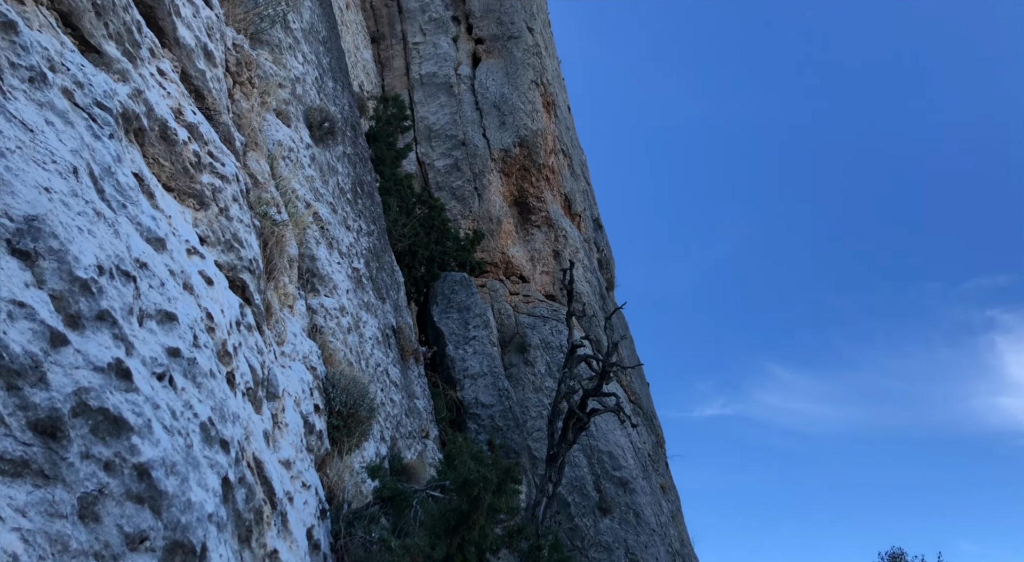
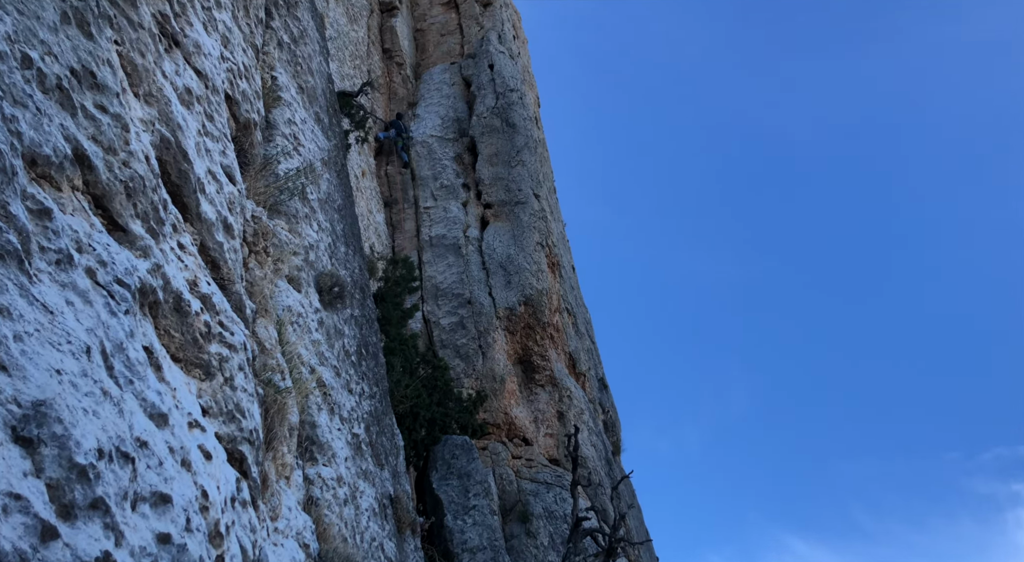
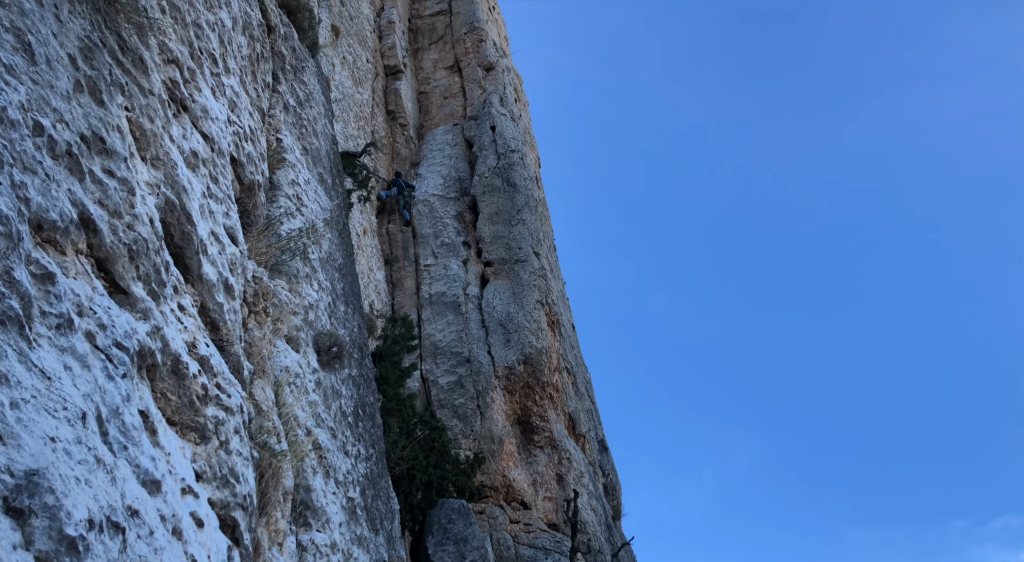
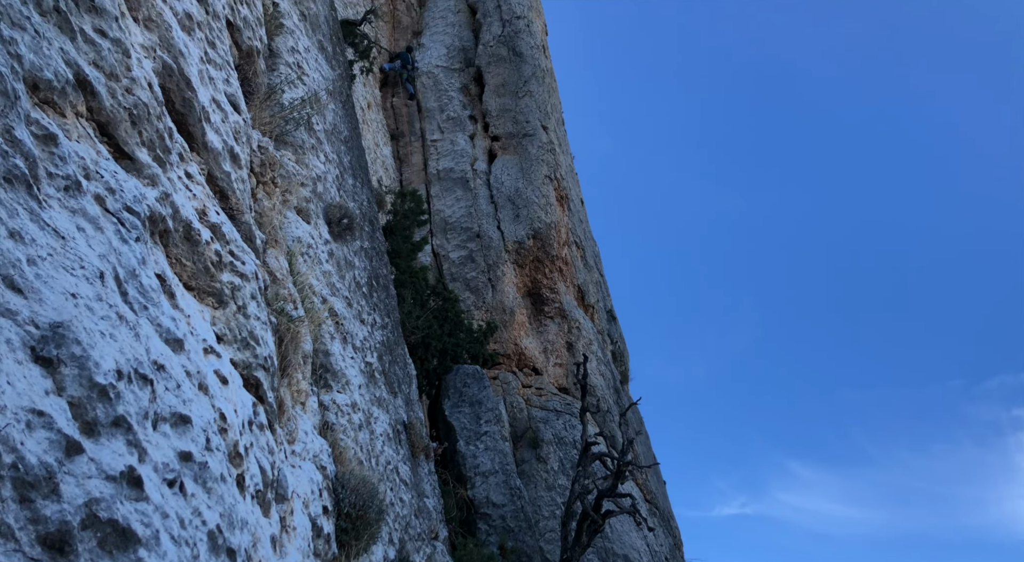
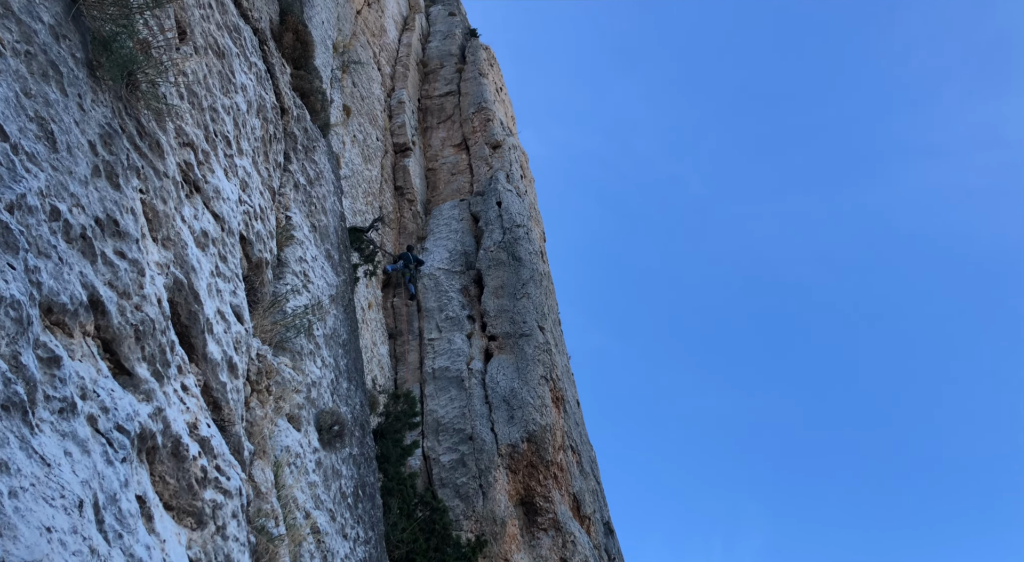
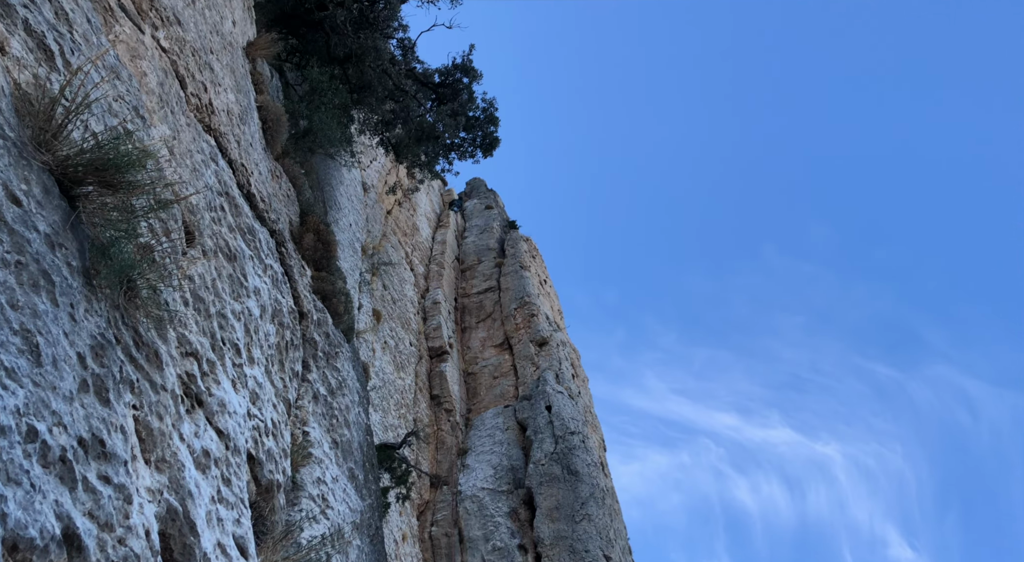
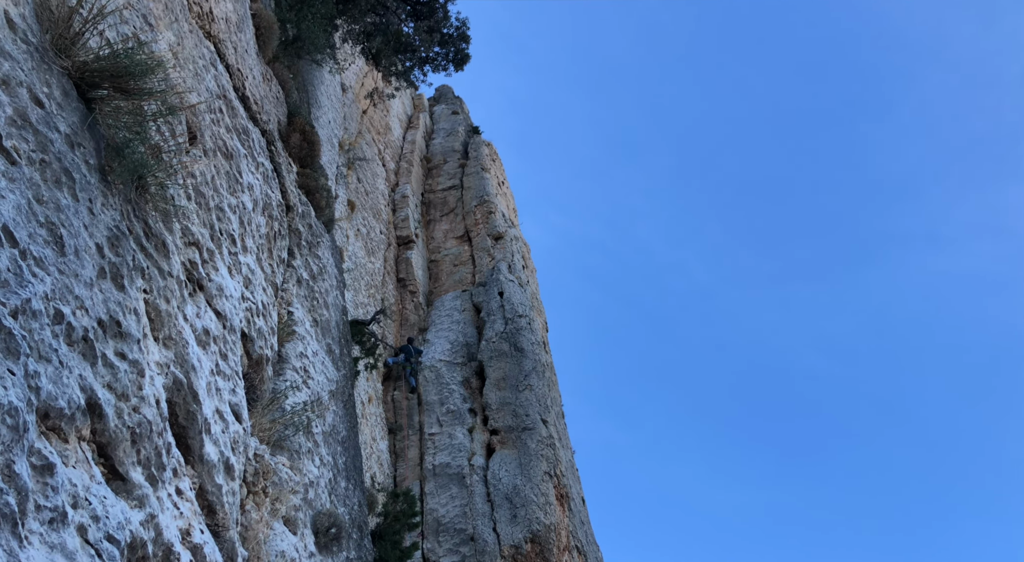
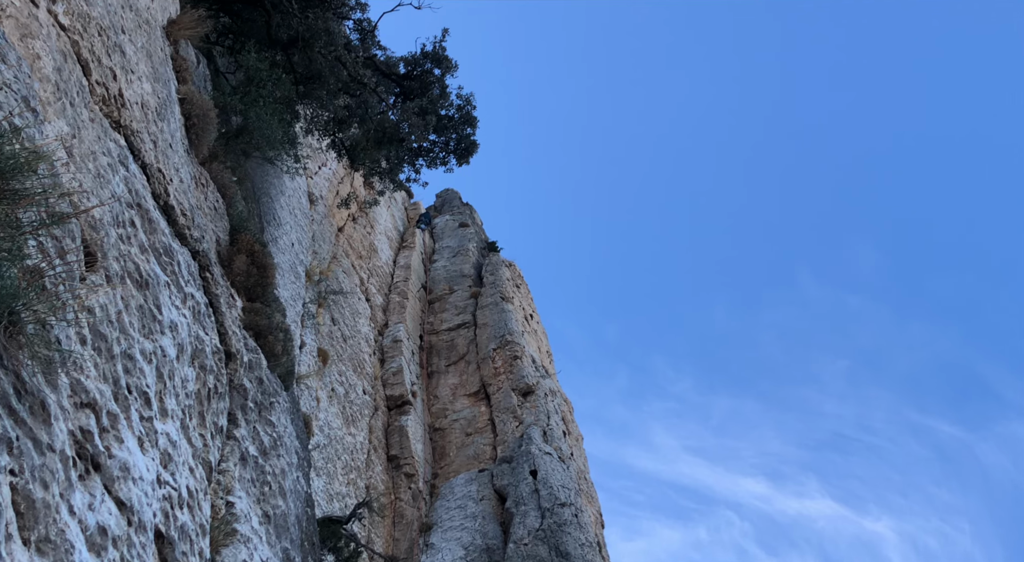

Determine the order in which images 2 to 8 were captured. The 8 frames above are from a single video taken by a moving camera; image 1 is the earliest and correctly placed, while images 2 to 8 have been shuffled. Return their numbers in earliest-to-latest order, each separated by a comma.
4, 2, 3, 5, 7, 6, 8
